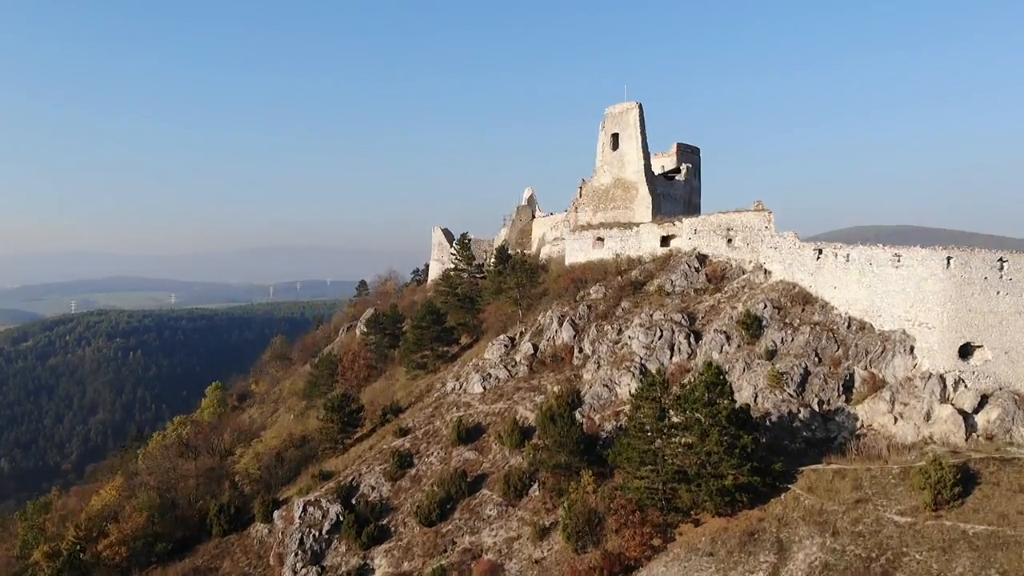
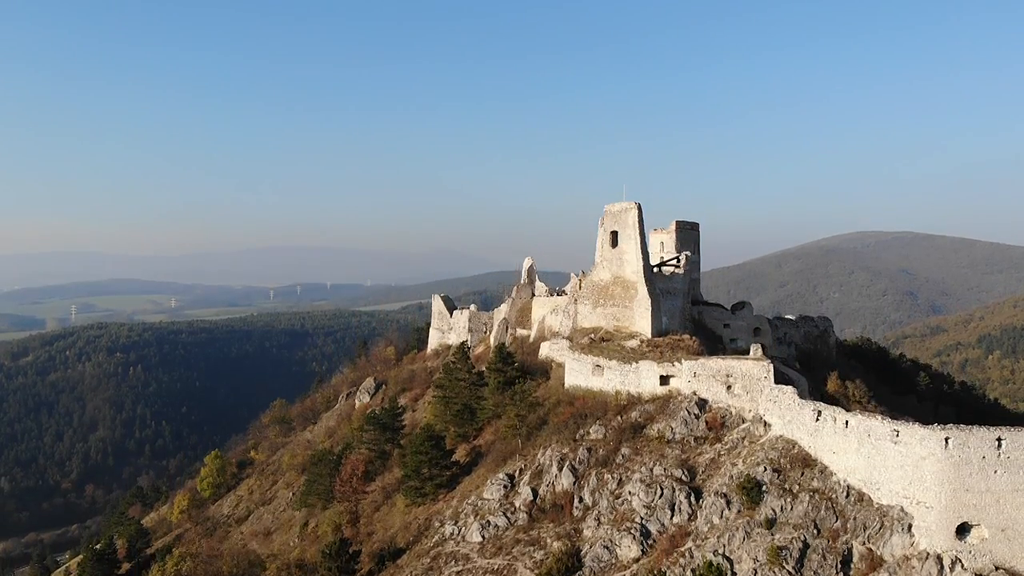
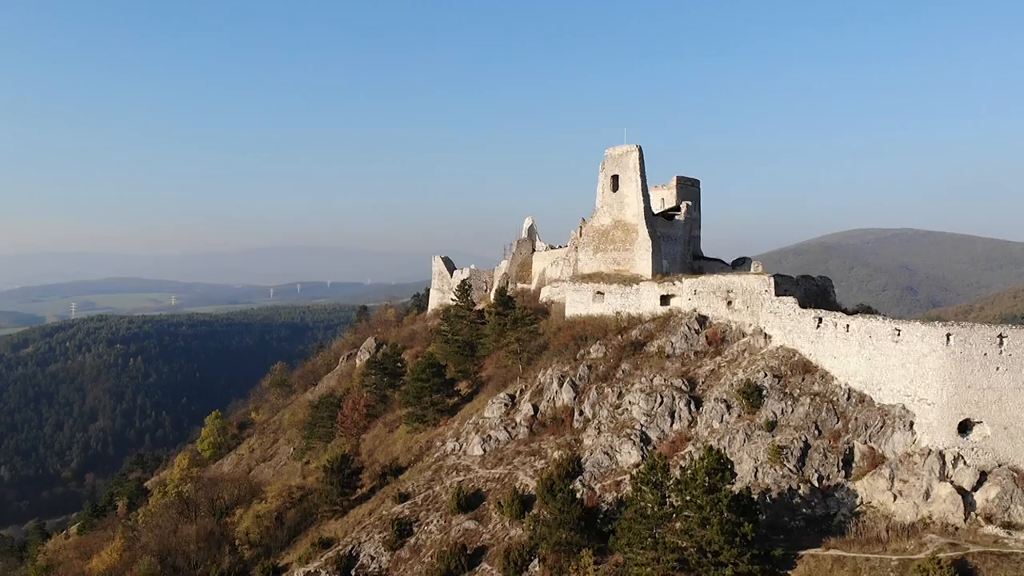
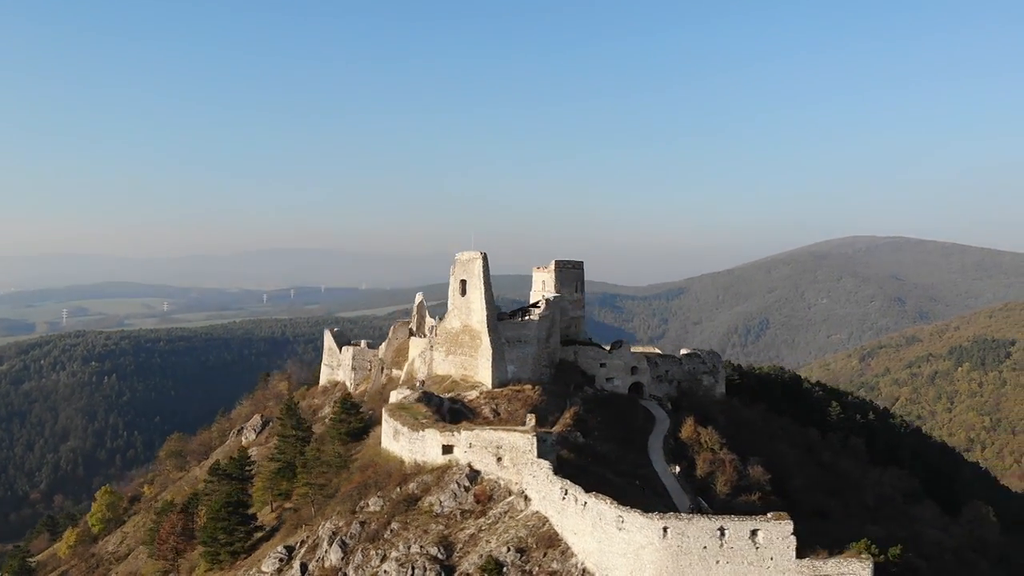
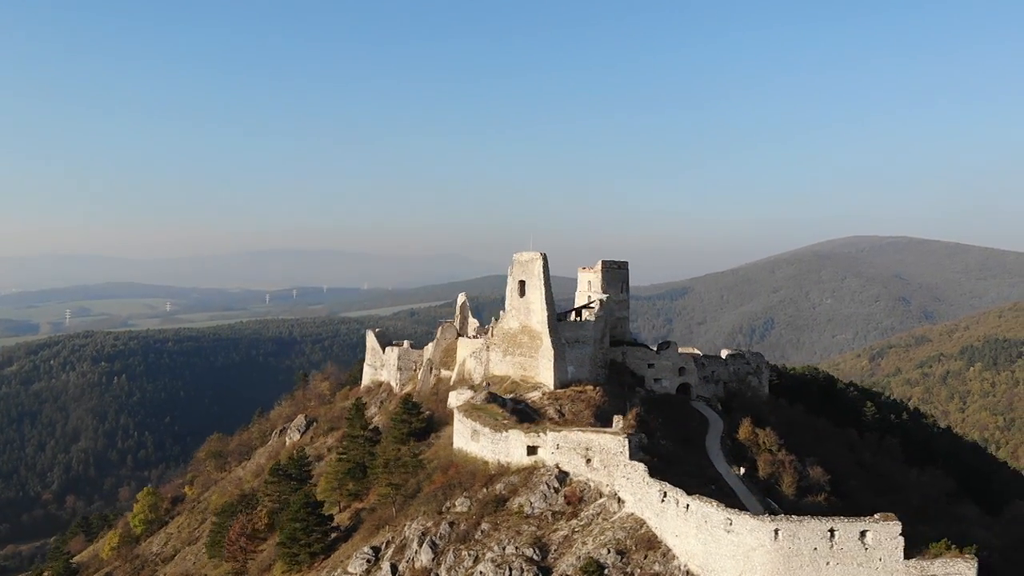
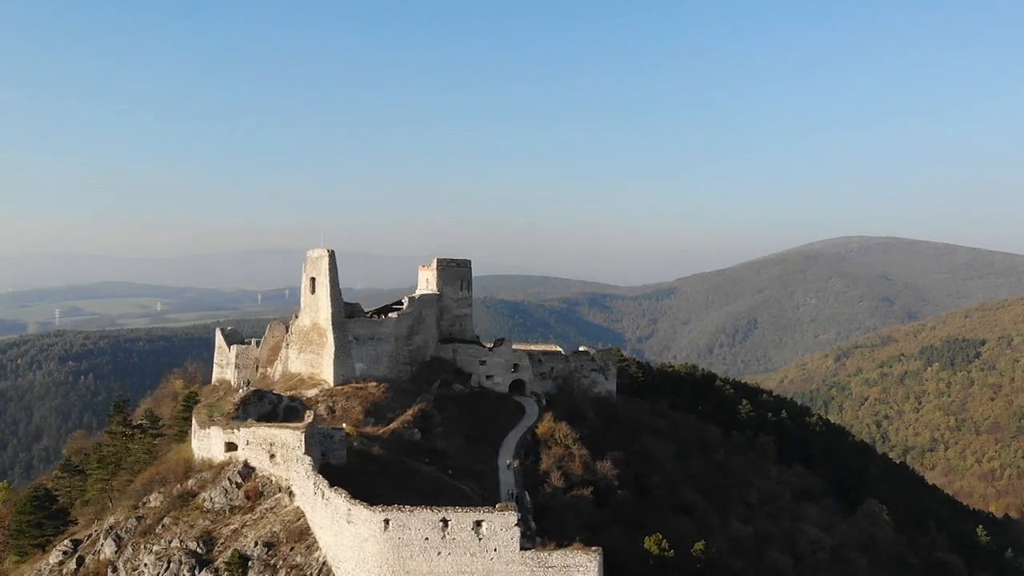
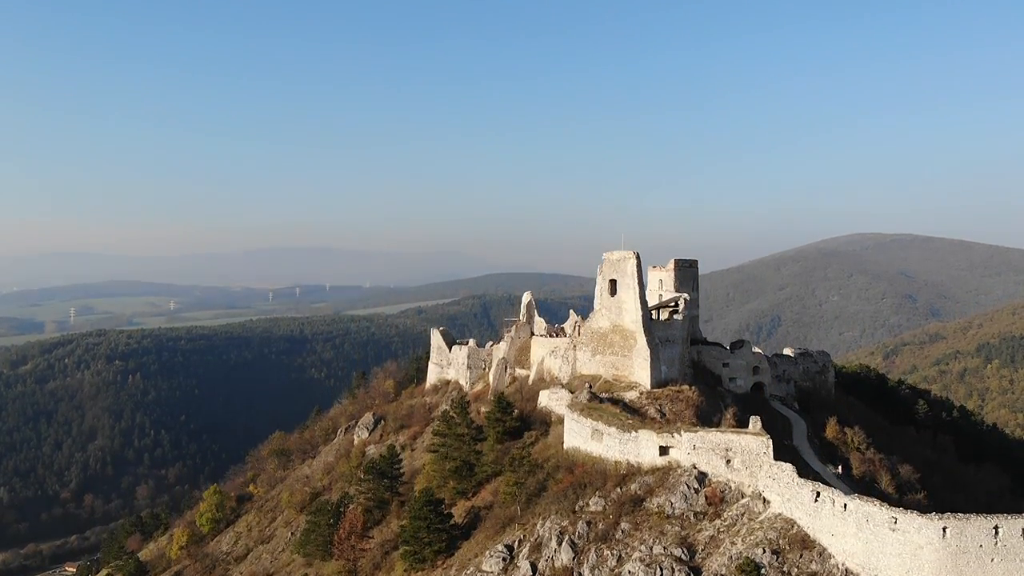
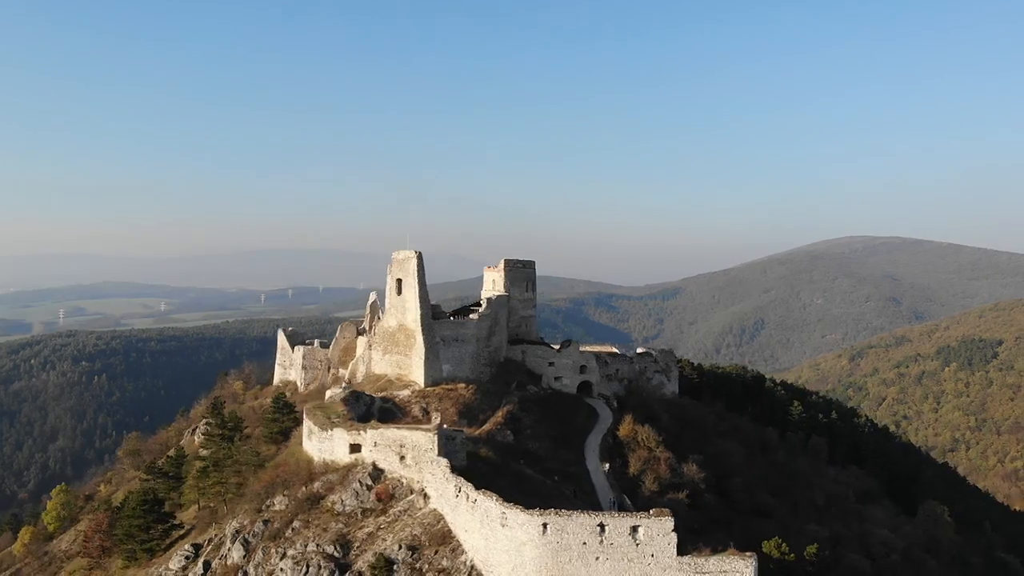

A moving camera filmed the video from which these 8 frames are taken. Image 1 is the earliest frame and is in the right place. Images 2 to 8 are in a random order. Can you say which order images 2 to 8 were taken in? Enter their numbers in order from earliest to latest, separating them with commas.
3, 2, 7, 5, 4, 8, 6
